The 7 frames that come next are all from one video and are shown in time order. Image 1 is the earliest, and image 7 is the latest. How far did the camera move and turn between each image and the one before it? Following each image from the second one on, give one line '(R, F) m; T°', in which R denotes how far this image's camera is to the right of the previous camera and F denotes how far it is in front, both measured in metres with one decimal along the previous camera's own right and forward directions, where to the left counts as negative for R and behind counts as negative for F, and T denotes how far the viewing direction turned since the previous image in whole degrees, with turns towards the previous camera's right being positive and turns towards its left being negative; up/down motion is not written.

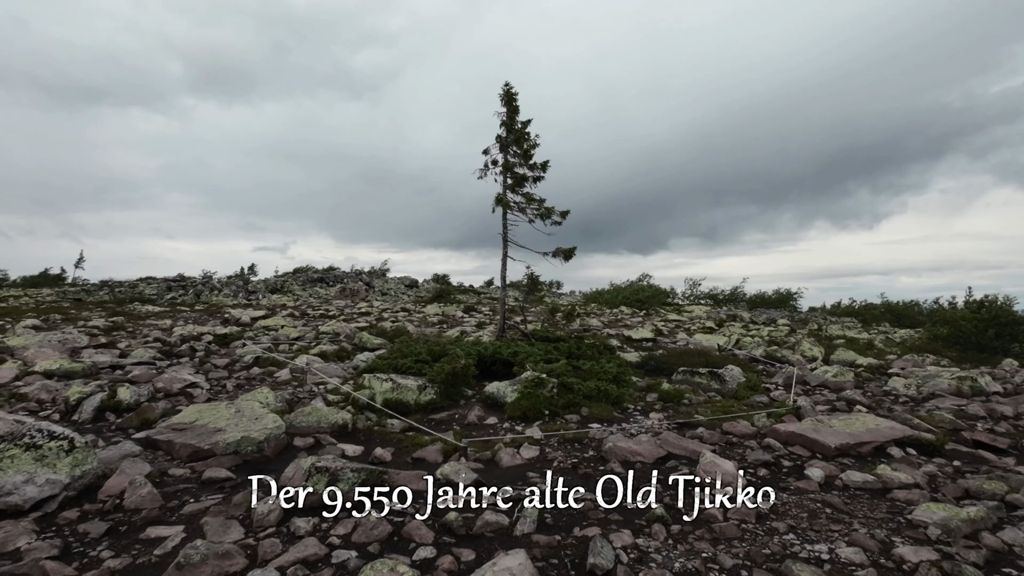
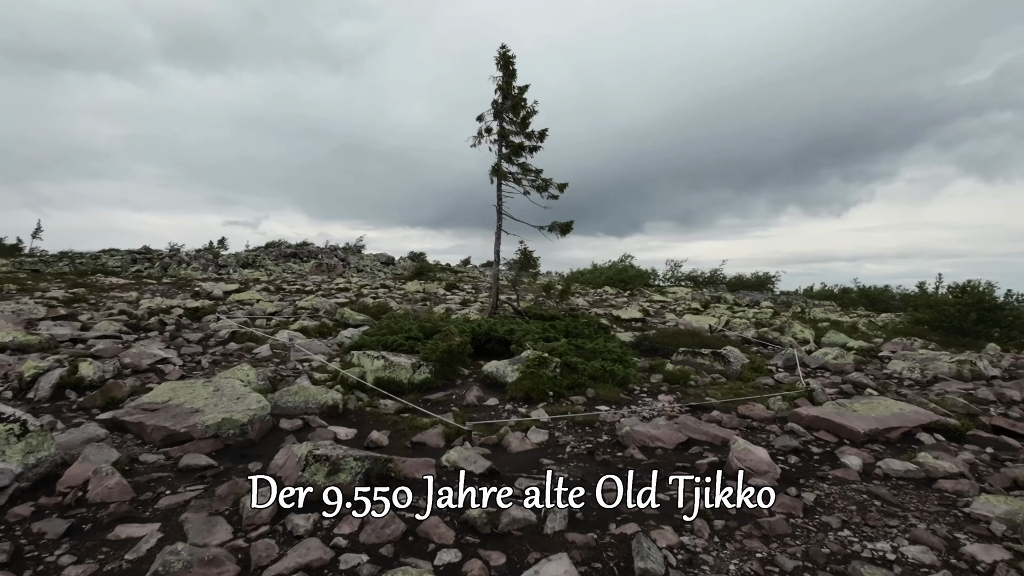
(-0.4, +0.6) m; +3°
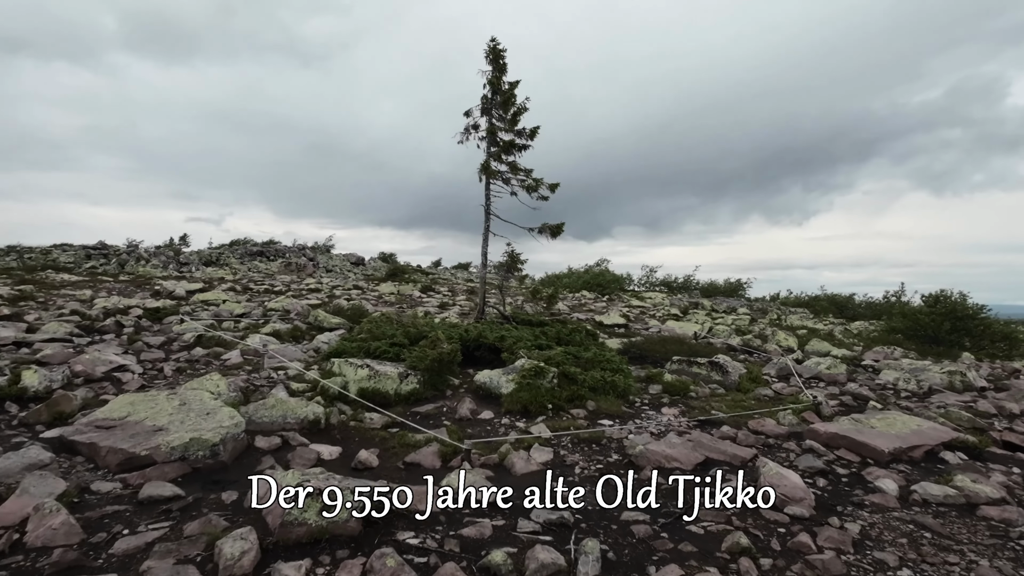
(-0.4, +0.5) m; +3°
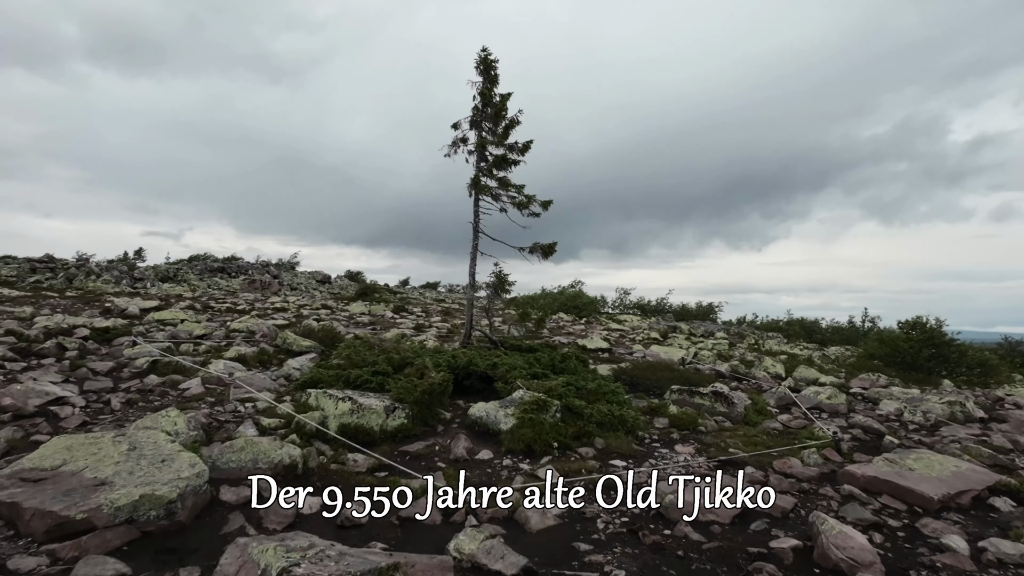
(-0.4, +0.7) m; +3°
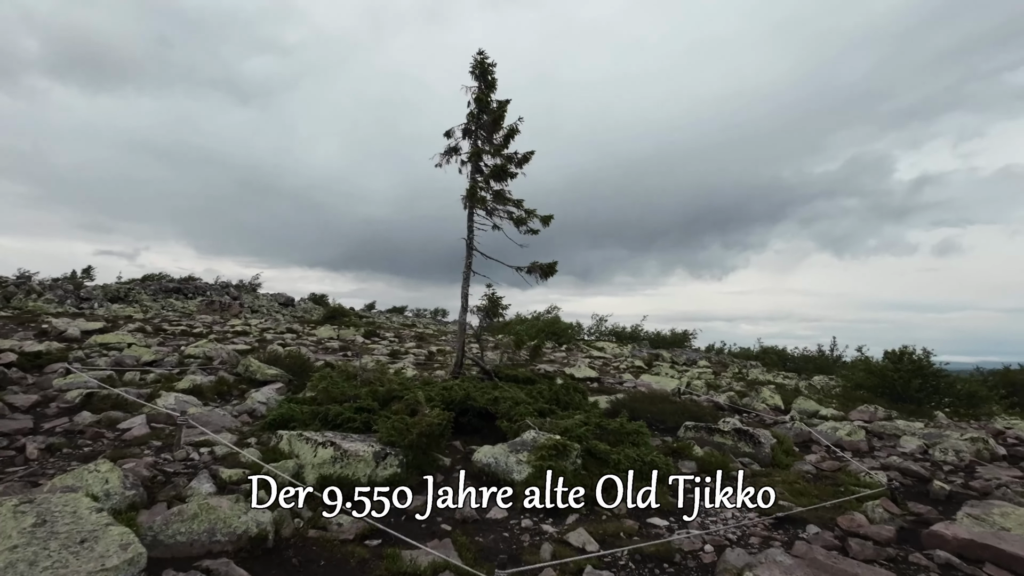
(-0.5, +1.0) m; +3°
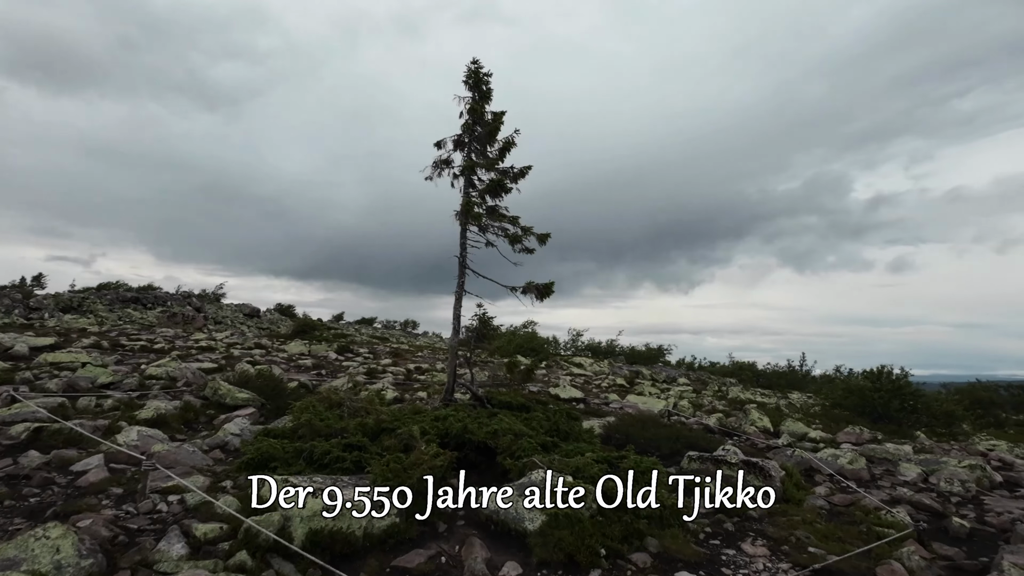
(-0.4, +0.5) m; +3°
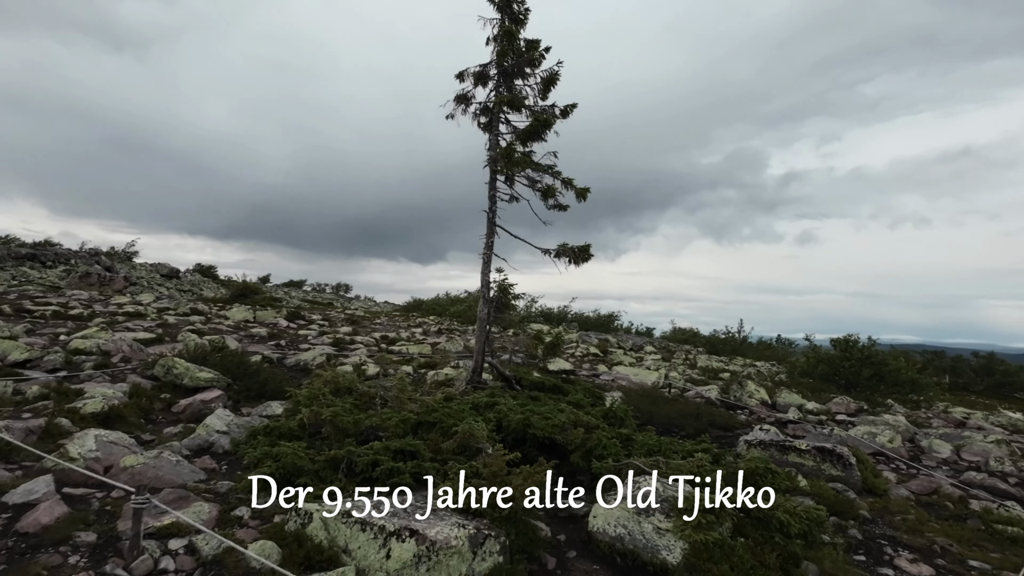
(-1.4, +1.4) m; +7°
